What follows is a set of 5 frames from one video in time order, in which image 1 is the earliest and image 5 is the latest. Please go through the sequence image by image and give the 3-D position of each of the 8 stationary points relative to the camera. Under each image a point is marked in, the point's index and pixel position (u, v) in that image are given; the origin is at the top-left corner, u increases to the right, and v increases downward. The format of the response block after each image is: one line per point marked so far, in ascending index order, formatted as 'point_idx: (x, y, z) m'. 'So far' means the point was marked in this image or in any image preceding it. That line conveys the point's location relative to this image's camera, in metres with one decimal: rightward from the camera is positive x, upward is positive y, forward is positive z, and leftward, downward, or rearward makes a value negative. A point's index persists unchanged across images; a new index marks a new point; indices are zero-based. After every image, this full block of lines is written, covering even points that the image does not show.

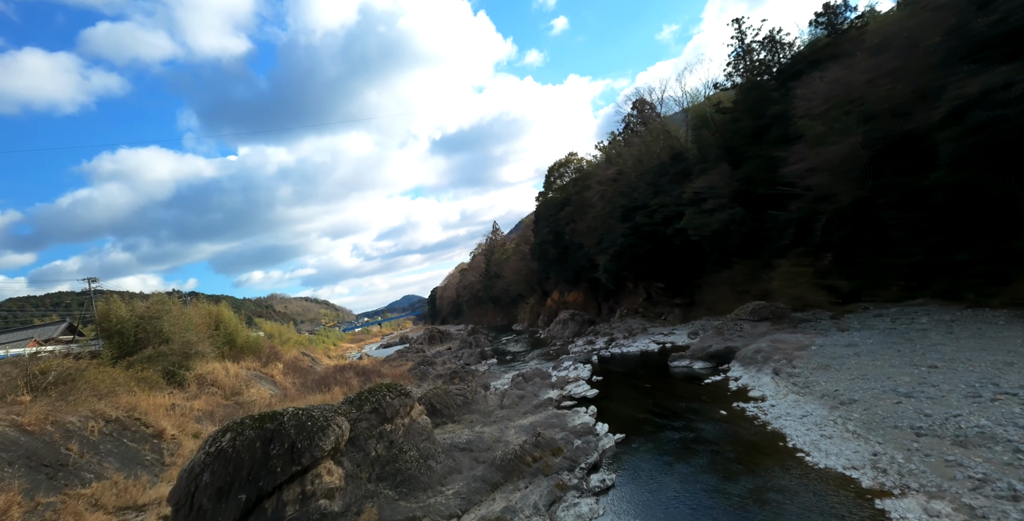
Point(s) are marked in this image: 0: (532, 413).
0: (+0.6, -4.2, +13.2) m
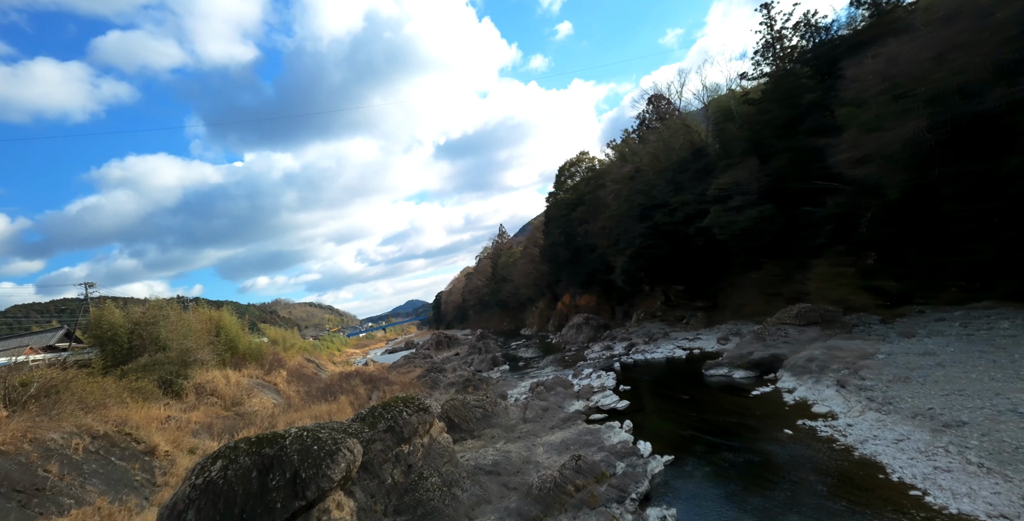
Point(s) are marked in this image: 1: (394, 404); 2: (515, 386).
0: (+1.2, -4.2, +11.9) m
1: (-2.2, -2.7, +8.9) m
2: (+0.1, -5.3, +19.9) m
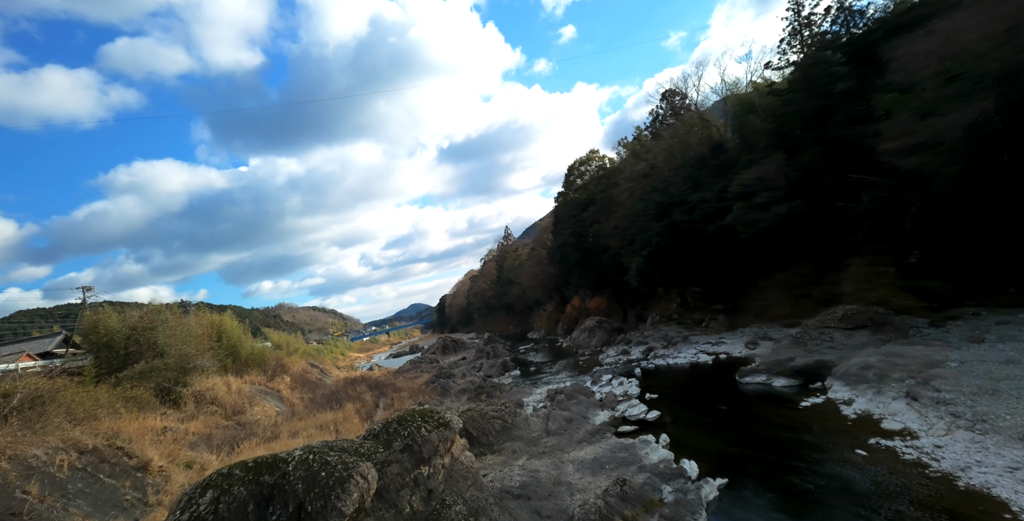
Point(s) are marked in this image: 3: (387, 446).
0: (+1.8, -4.2, +10.9) m
1: (-1.7, -2.7, +7.9) m
2: (+0.7, -5.3, +18.9) m
3: (-1.9, -2.8, +7.1) m
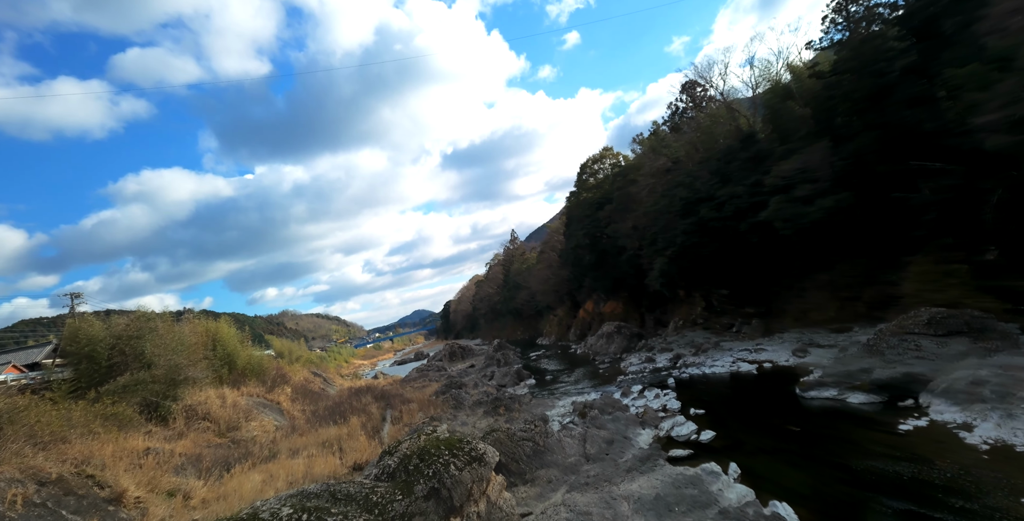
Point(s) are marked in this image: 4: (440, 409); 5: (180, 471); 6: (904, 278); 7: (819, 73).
0: (+2.5, -4.1, +9.2) m
1: (-1.1, -2.5, +6.2) m
2: (+1.5, -5.3, +17.2) m
3: (-1.2, -2.7, +5.4) m
4: (-2.9, -5.9, +18.8) m
5: (-8.9, -5.6, +12.6) m
6: (+13.5, -0.6, +16.4) m
7: (+11.8, +7.2, +18.2) m
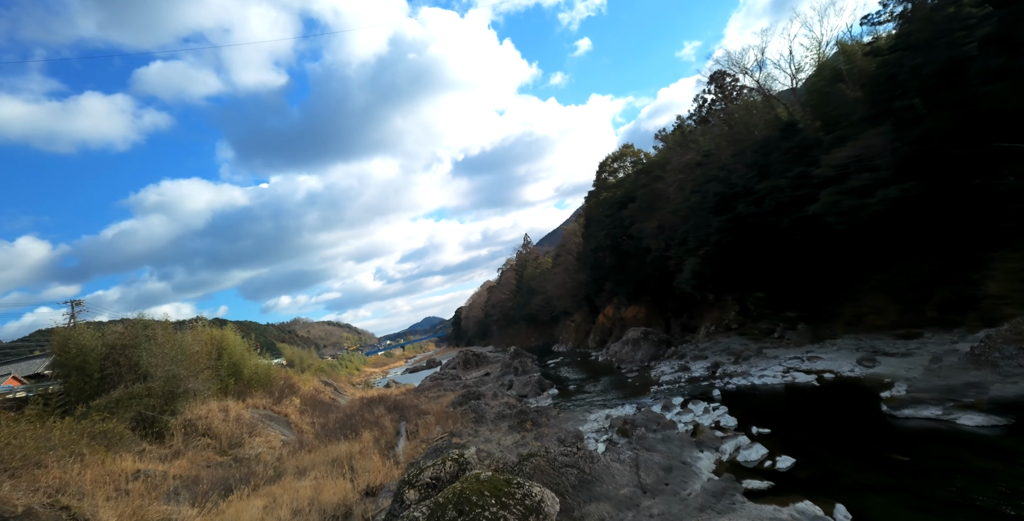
0: (+3.2, -3.9, +7.5) m
1: (-0.4, -2.4, +4.6) m
2: (+2.4, -5.3, +15.5) m
3: (-0.6, -2.5, +3.8) m
4: (-1.9, -5.9, +17.2) m
5: (-8.0, -5.6, +11.1) m
6: (+14.4, -0.5, +14.5) m
7: (+12.7, +7.2, +16.4) m
